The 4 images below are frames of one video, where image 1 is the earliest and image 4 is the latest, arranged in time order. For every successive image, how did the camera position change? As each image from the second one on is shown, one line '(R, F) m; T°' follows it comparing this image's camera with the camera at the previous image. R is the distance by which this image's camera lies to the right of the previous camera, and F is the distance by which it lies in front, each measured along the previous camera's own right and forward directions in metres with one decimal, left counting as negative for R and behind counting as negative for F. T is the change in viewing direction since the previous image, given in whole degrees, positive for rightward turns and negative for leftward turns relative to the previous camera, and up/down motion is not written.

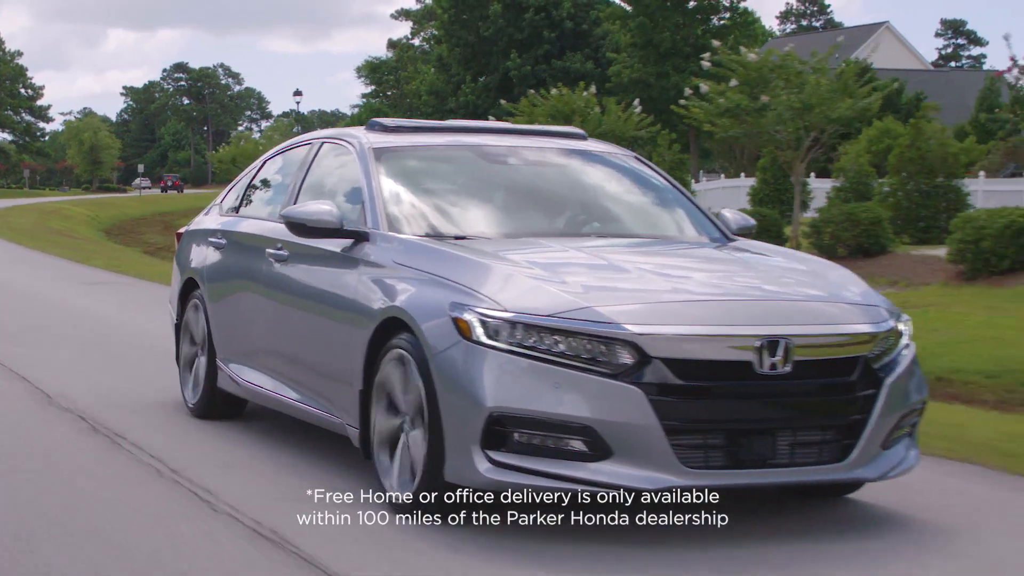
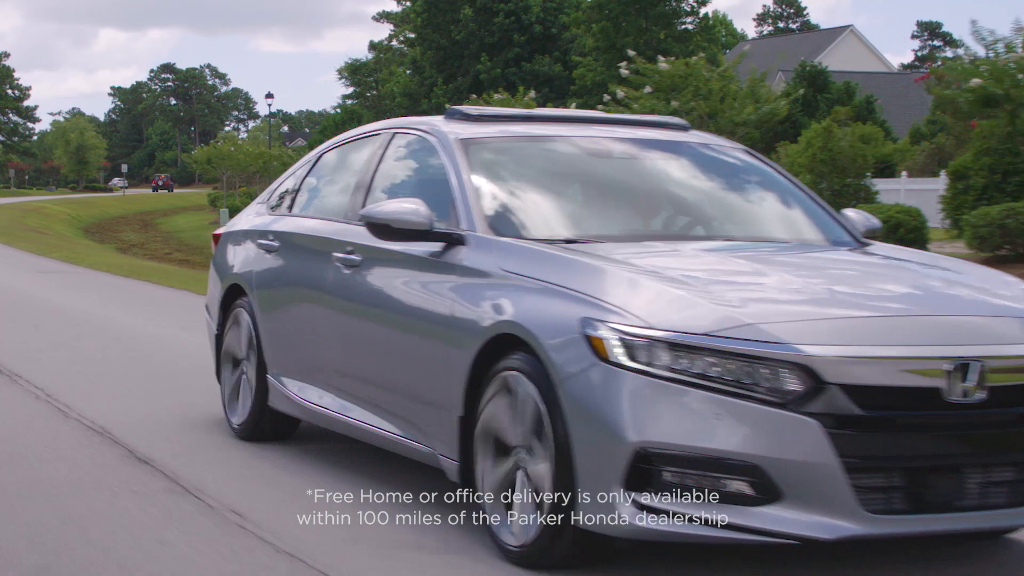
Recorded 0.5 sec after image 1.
(-0.5, +0.8) m; 0°
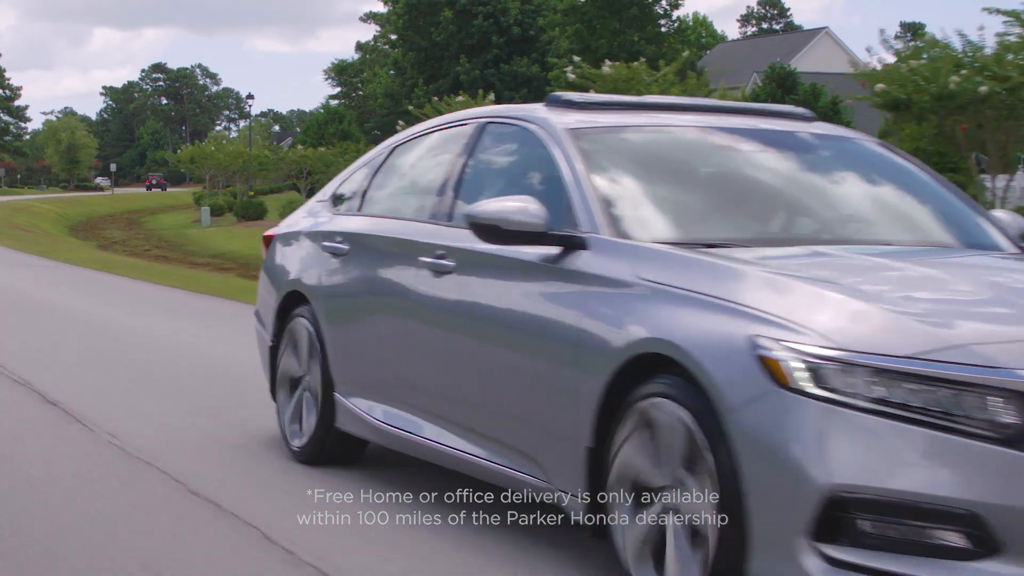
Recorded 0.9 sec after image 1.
(-0.5, +0.7) m; 0°
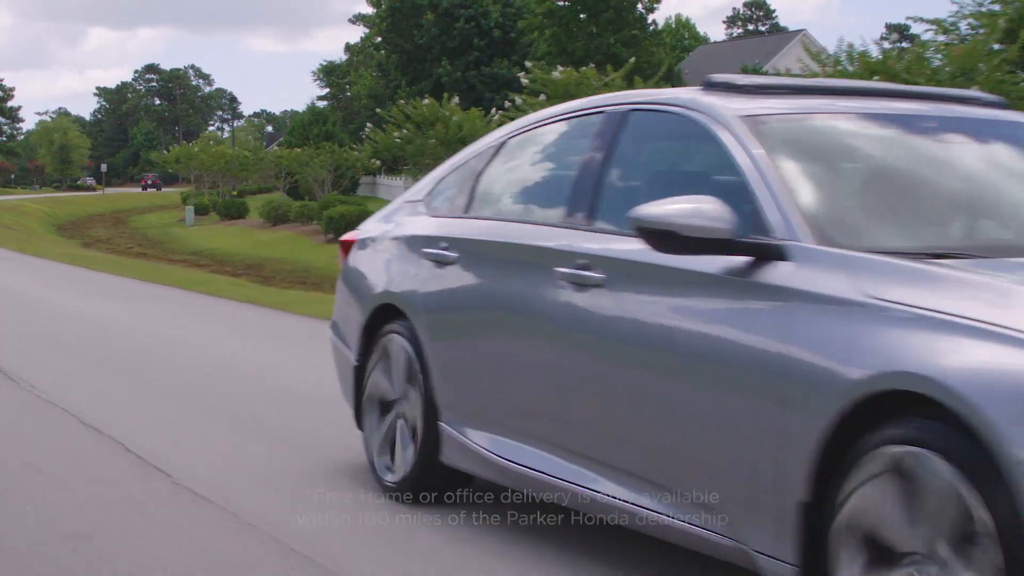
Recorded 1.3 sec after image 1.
(-0.6, +0.8) m; 0°
